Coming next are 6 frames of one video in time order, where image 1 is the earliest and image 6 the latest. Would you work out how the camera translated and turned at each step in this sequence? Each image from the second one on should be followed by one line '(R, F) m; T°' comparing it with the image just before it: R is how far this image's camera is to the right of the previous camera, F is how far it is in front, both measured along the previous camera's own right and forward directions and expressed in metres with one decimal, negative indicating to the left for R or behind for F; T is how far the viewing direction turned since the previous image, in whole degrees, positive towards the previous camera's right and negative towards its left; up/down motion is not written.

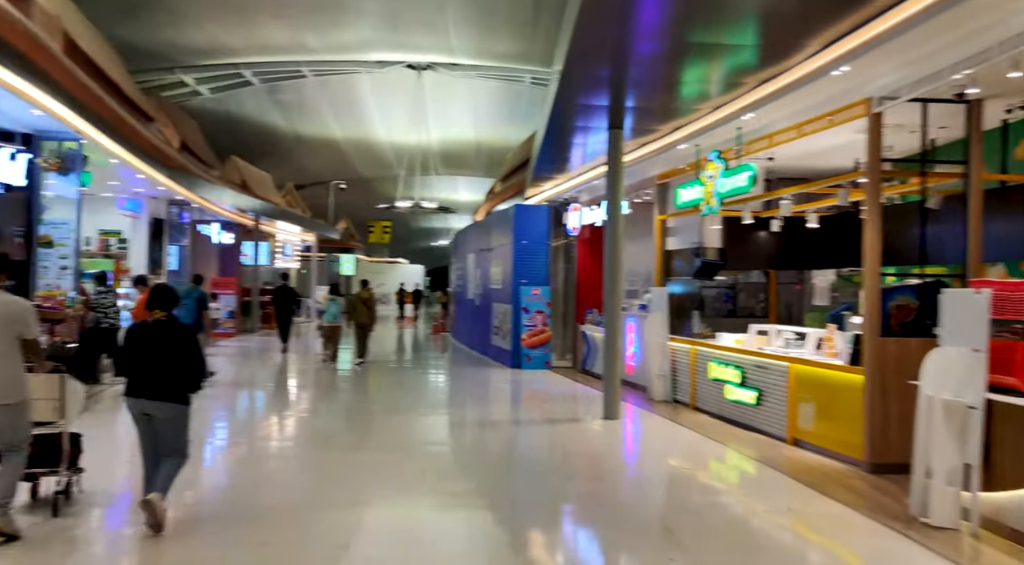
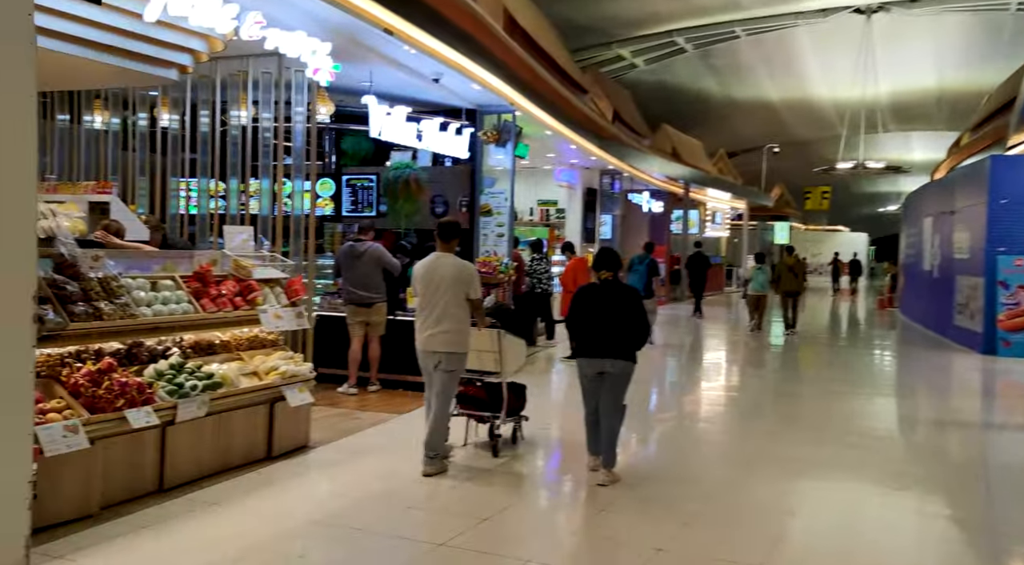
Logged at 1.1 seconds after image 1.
(-0.1, +0.7) m; -29°
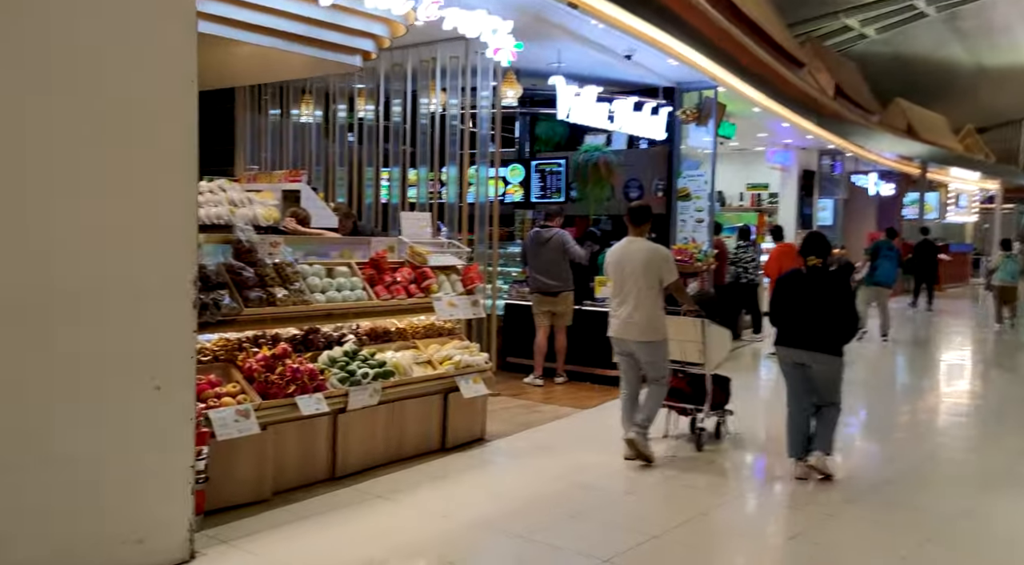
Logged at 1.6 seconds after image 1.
(+0.1, +0.4) m; -14°
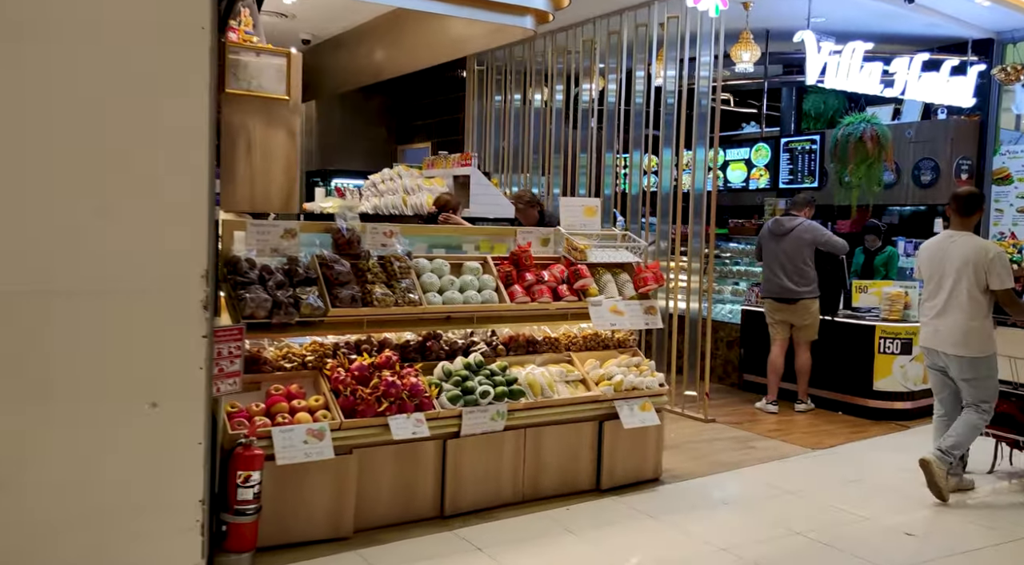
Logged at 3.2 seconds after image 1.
(+0.6, +1.1) m; -21°
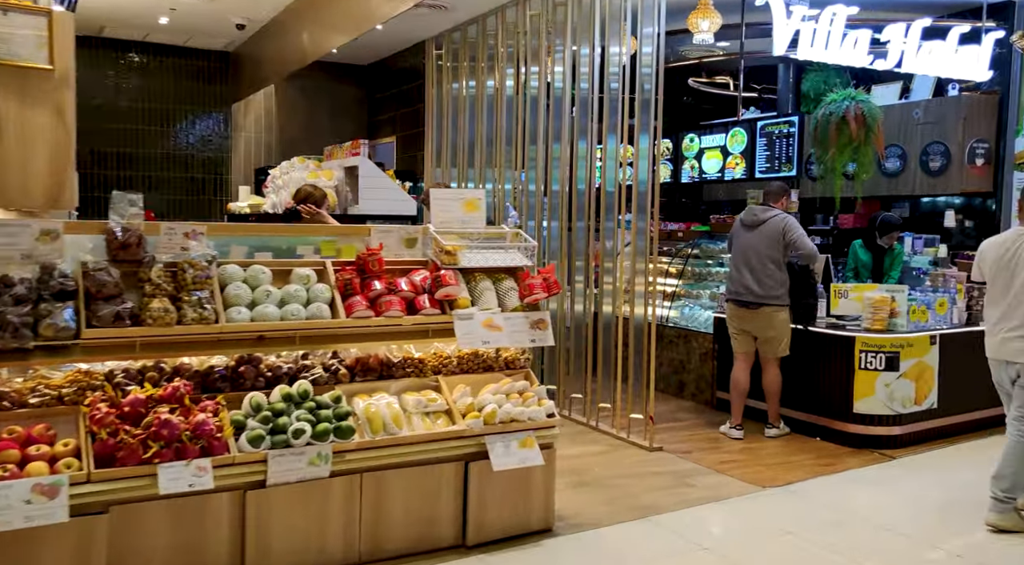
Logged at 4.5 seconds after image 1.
(+0.8, +0.8) m; -3°
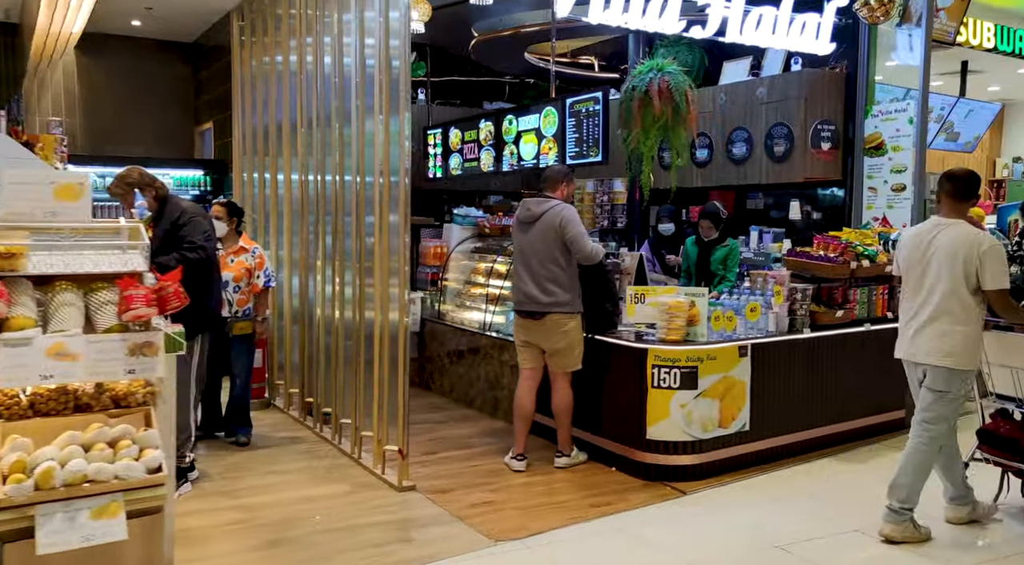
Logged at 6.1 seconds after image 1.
(+1.1, +0.8) m; +3°
